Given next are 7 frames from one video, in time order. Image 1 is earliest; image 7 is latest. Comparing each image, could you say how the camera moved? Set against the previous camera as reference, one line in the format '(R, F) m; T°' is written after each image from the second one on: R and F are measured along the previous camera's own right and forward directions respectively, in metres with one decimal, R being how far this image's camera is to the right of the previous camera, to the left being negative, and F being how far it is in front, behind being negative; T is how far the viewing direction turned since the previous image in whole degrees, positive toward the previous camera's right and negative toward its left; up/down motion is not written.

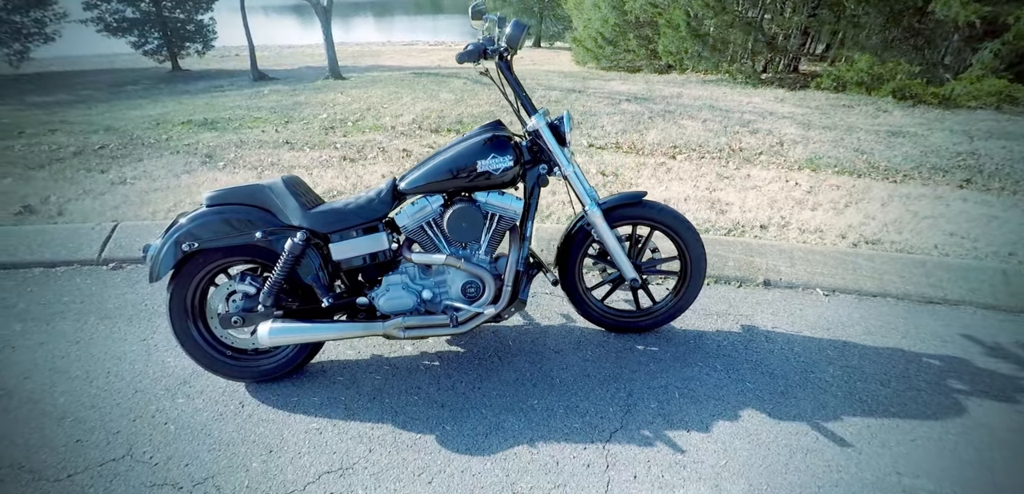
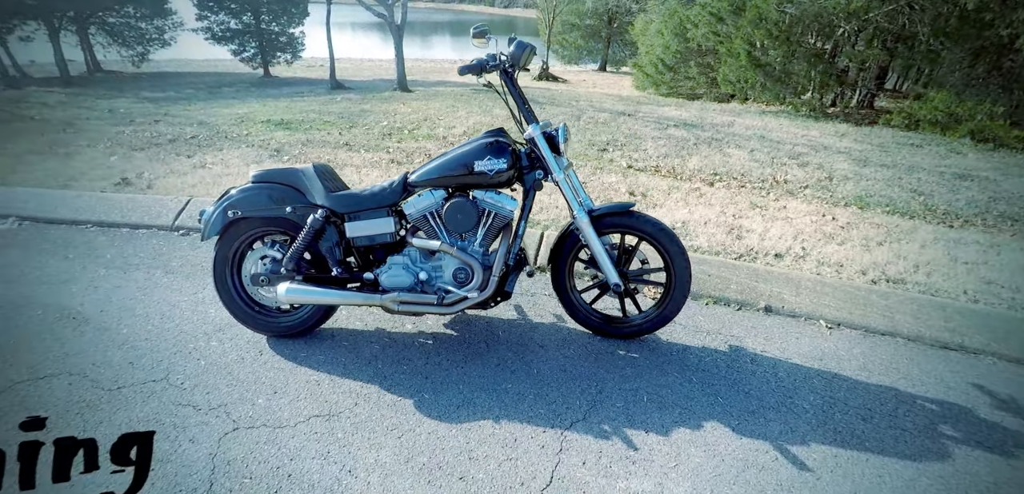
(+0.4, -0.3) m; -7°
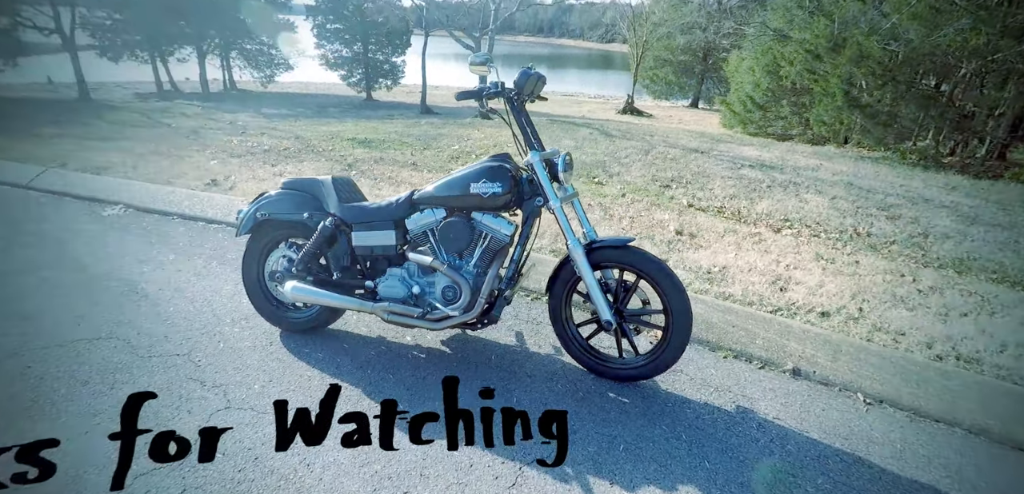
(+0.6, 0.0) m; -11°
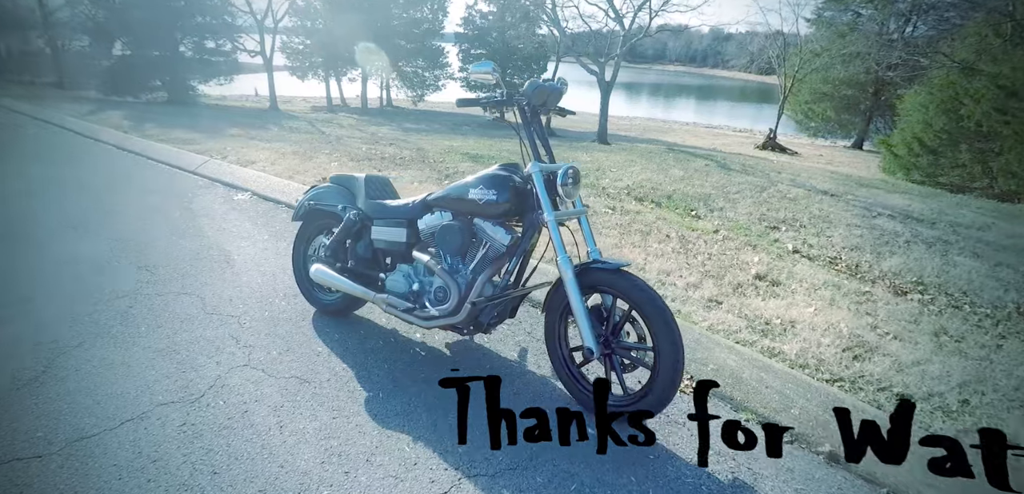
(+0.9, +0.2) m; -16°
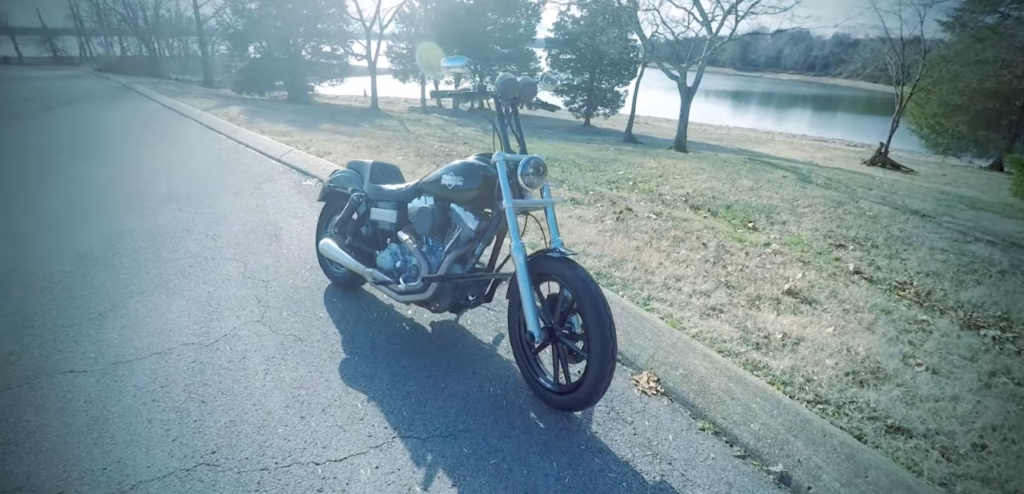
(+0.8, 0.0) m; -12°
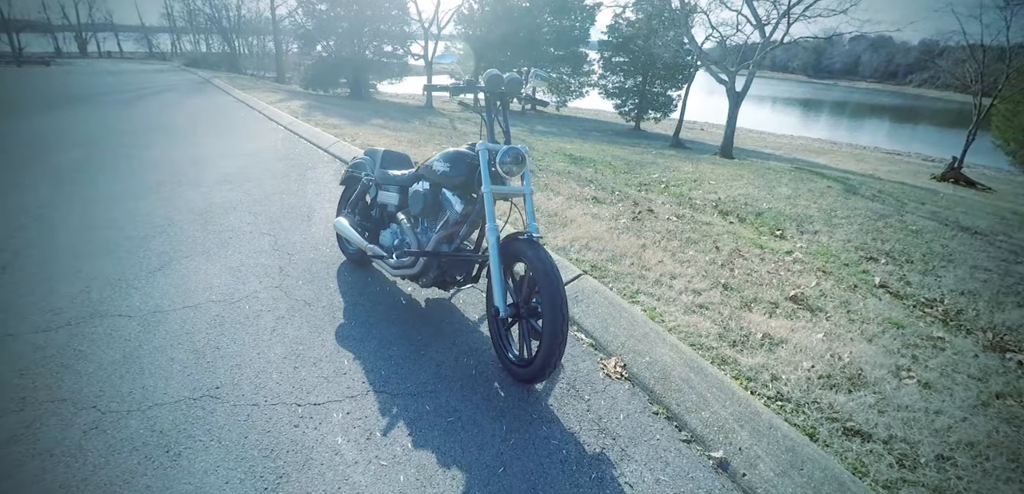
(+0.5, -0.1) m; -7°
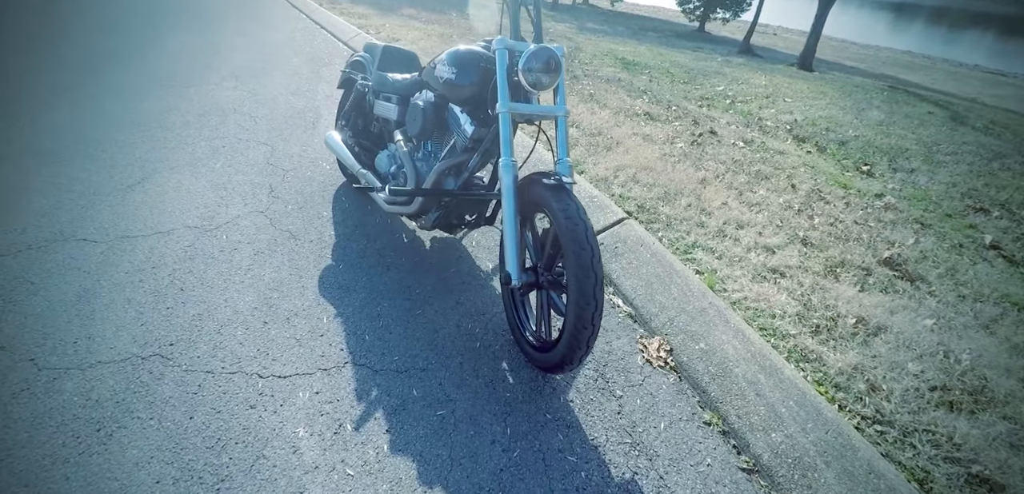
(0.0, +0.7) m; -3°
